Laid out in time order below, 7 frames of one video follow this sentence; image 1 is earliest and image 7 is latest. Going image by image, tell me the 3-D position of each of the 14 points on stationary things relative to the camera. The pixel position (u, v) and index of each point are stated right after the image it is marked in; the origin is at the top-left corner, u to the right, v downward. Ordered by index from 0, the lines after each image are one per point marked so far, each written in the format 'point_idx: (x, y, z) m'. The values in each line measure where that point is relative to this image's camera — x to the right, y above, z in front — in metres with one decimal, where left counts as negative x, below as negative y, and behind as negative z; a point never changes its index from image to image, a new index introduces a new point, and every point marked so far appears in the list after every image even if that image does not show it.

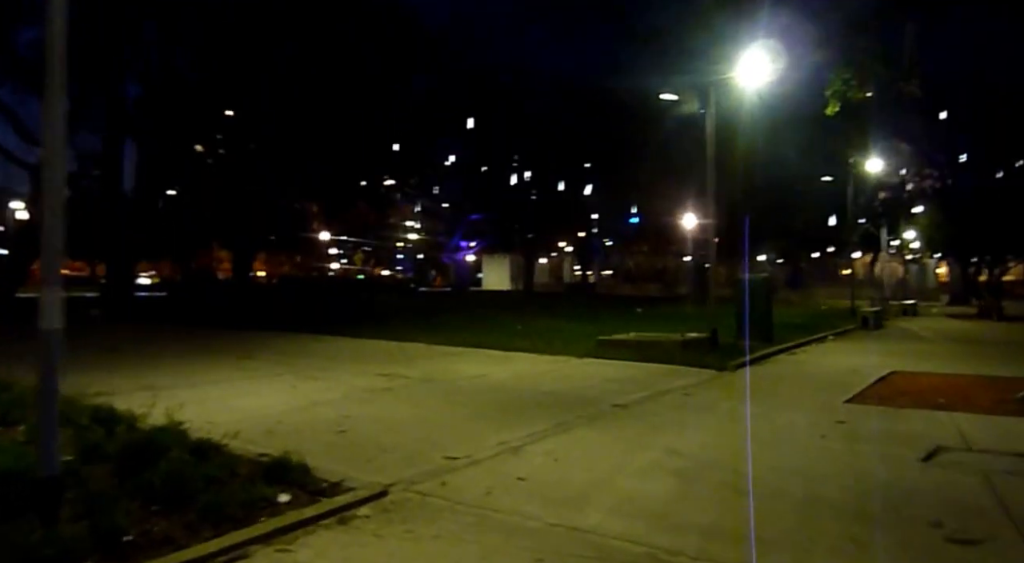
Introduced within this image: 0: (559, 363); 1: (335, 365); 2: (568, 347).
0: (+0.9, -1.5, +13.6) m
1: (-3.2, -1.5, +12.9) m
2: (+1.3, -1.4, +15.7) m
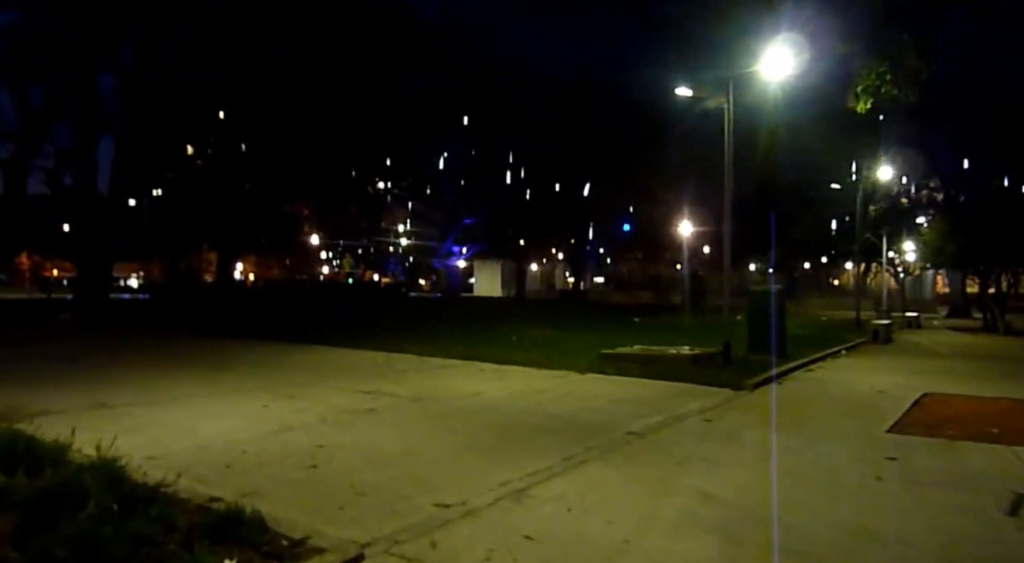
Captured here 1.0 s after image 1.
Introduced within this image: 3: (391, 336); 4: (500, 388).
0: (+0.8, -1.7, +12.5) m
1: (-3.3, -1.6, +11.8) m
2: (+1.2, -1.6, +14.6) m
3: (-3.2, -1.5, +19.2) m
4: (-0.2, -1.7, +11.4) m
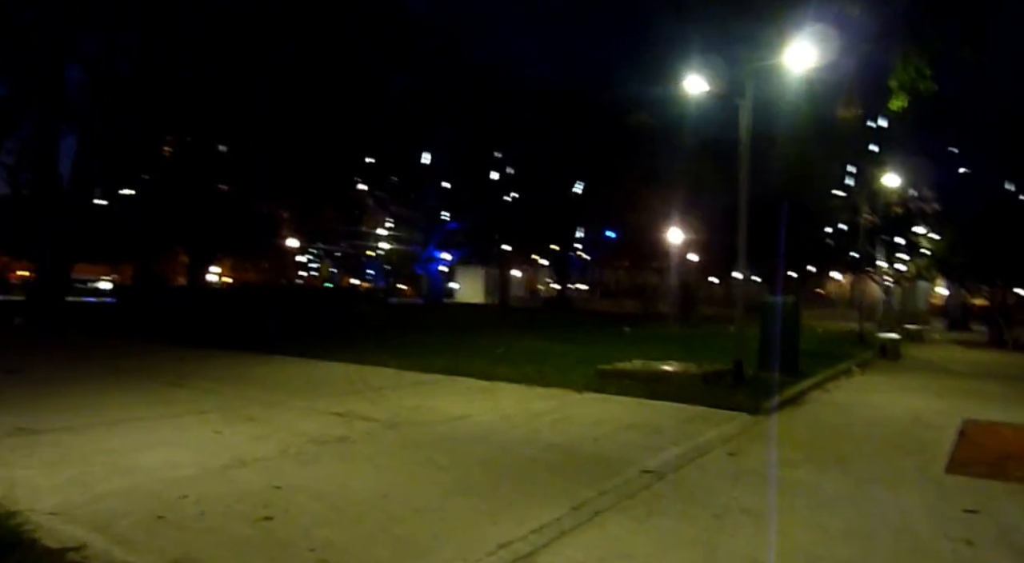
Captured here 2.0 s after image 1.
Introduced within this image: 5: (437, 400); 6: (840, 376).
0: (+0.6, -1.8, +11.2) m
1: (-3.4, -1.7, +10.4) m
2: (+1.0, -1.7, +13.3) m
3: (-3.5, -1.6, +17.8) m
4: (-0.3, -1.8, +10.1) m
5: (-1.1, -1.8, +10.9) m
6: (+6.7, -1.9, +14.8) m
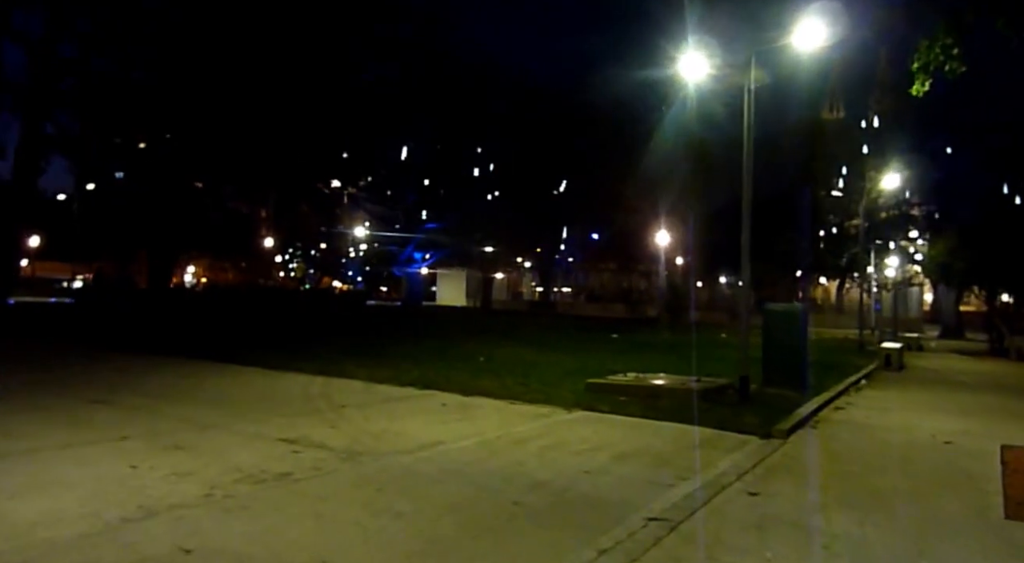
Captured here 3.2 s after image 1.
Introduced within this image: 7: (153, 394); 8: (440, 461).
0: (+0.4, -1.9, +9.9) m
1: (-3.7, -1.7, +9.0) m
2: (+0.6, -1.8, +12.0) m
3: (-3.9, -1.7, +16.4) m
4: (-0.6, -1.9, +8.8) m
5: (-1.4, -1.8, +9.6) m
6: (+6.4, -2.1, +13.7) m
7: (-5.2, -1.6, +10.7) m
8: (-0.7, -1.9, +7.6) m
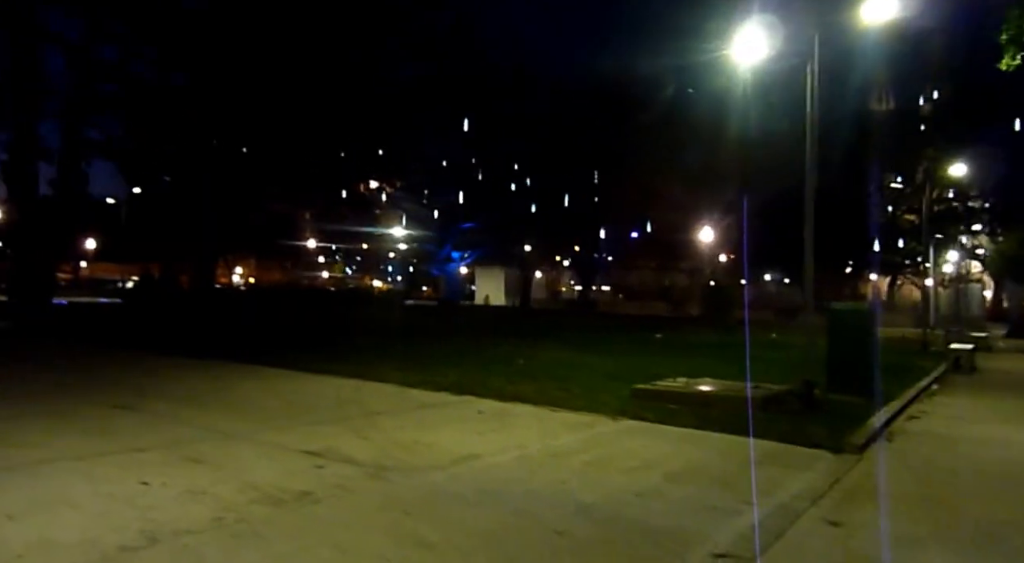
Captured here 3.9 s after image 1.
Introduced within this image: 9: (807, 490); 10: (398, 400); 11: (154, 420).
0: (+0.9, -1.9, +9.1) m
1: (-3.2, -1.7, +8.4) m
2: (+1.3, -1.8, +11.2) m
3: (-3.1, -1.7, +15.8) m
4: (-0.1, -1.9, +8.1) m
5: (-0.9, -1.8, +8.9) m
6: (+7.1, -2.0, +12.6) m
7: (-4.7, -1.6, +10.2) m
8: (-0.3, -1.9, +6.9) m
9: (+2.8, -1.9, +6.8) m
10: (-1.7, -1.8, +10.7) m
11: (-4.3, -1.7, +8.7) m
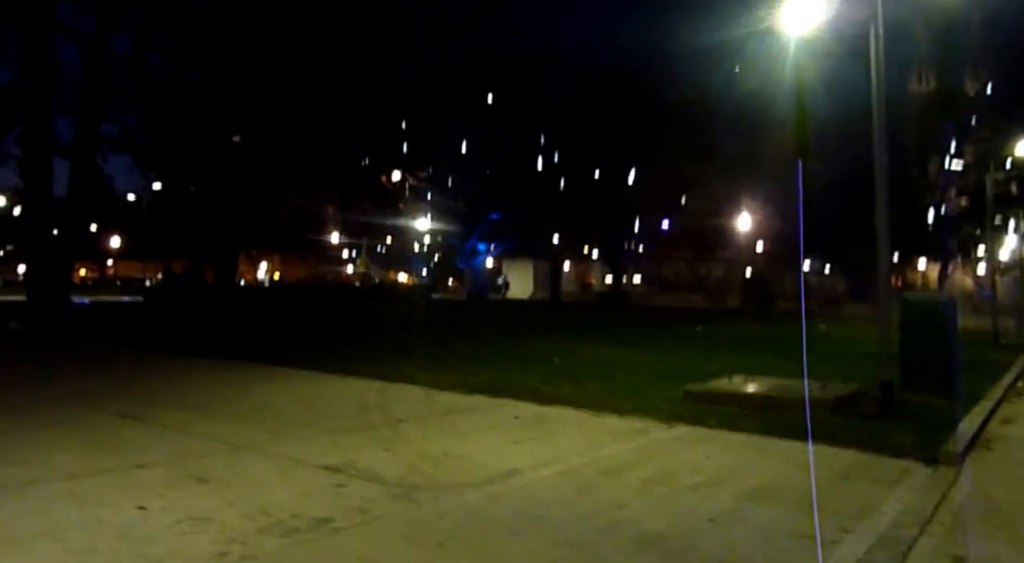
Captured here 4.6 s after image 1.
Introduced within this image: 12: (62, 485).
0: (+1.4, -1.8, +8.2) m
1: (-2.7, -1.7, +7.6) m
2: (+1.8, -1.7, +10.2) m
3: (-2.3, -1.6, +15.0) m
4: (+0.4, -1.8, +7.1) m
5: (-0.4, -1.8, +8.0) m
6: (+7.7, -1.8, +11.4) m
7: (-4.1, -1.6, +9.4) m
8: (+0.1, -1.8, +6.0) m
9: (+3.2, -1.8, +5.8) m
10: (-1.1, -1.7, +9.8) m
11: (-3.8, -1.6, +7.9) m
12: (-3.8, -1.7, +6.1) m
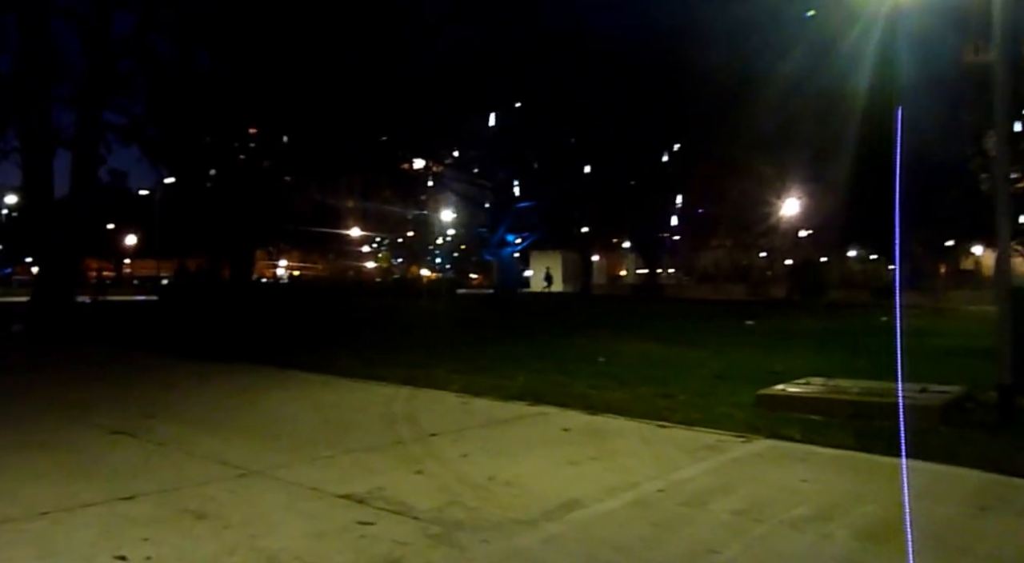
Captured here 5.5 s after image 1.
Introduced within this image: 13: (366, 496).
0: (+1.9, -1.6, +6.9) m
1: (-2.2, -1.6, +6.5) m
2: (+2.4, -1.5, +9.0) m
3: (-1.6, -1.4, +13.9) m
4: (+0.8, -1.7, +5.9) m
5: (+0.1, -1.7, +6.8) m
6: (+8.3, -1.6, +9.9) m
7: (-3.6, -1.5, +8.4) m
8: (+0.5, -1.7, +4.8) m
9: (+3.6, -1.7, +4.5) m
10: (-0.6, -1.6, +8.7) m
11: (-3.3, -1.6, +6.9) m
12: (-3.4, -1.7, +5.0) m
13: (-1.1, -1.7, +5.7) m
